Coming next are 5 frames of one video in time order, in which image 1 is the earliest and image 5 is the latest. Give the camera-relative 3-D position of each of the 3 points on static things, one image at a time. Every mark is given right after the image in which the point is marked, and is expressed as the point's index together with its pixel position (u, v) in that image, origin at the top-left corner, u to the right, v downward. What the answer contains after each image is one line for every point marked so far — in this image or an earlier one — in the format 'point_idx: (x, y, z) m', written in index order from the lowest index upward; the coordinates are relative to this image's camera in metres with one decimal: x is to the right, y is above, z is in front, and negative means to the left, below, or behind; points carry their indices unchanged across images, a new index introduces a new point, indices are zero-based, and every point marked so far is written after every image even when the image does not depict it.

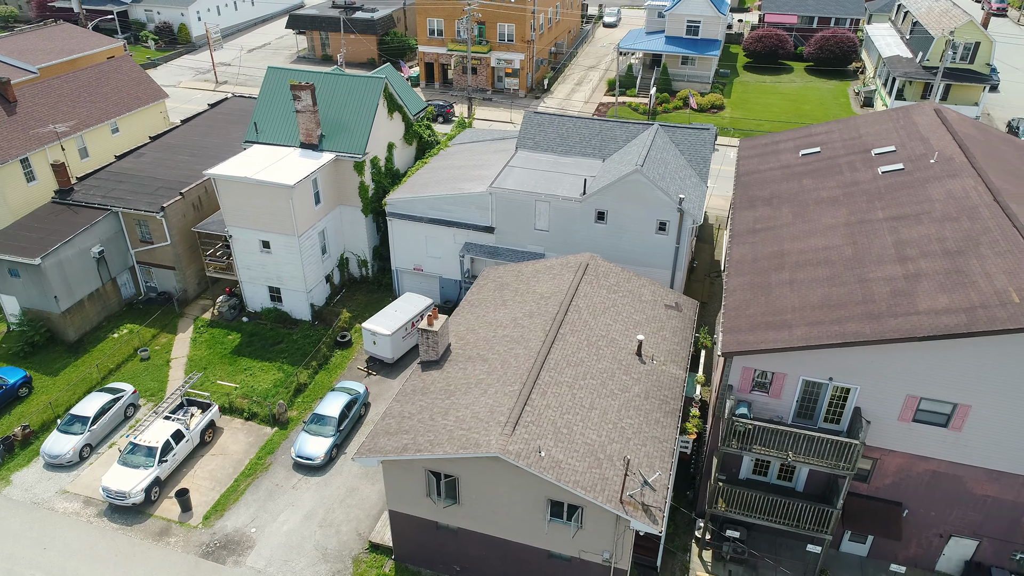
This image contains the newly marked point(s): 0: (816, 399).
0: (+8.1, -2.9, +19.0) m
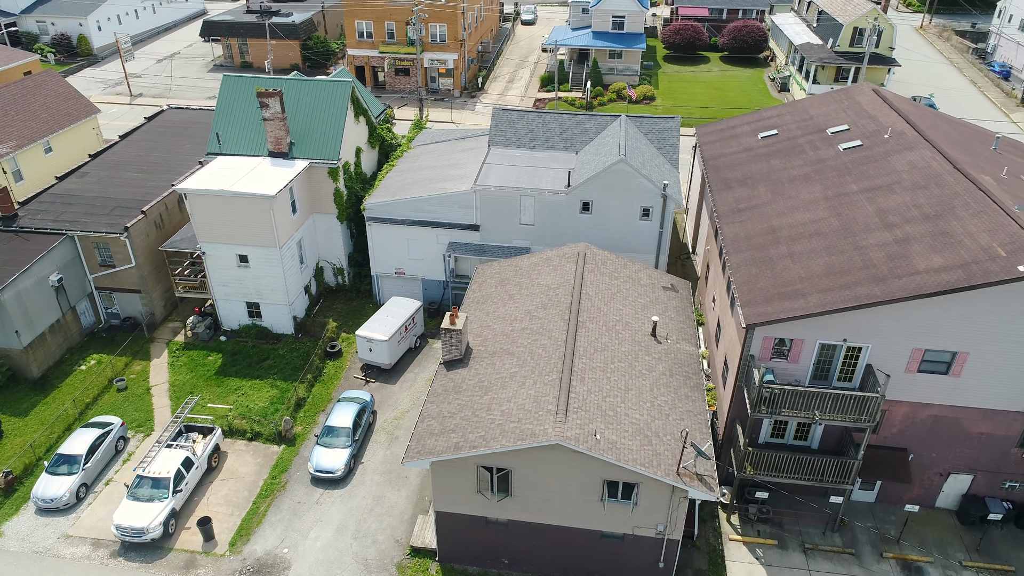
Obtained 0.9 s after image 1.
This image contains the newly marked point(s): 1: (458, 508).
0: (+9.1, -2.1, +20.5) m
1: (-1.5, -6.0, +19.5) m
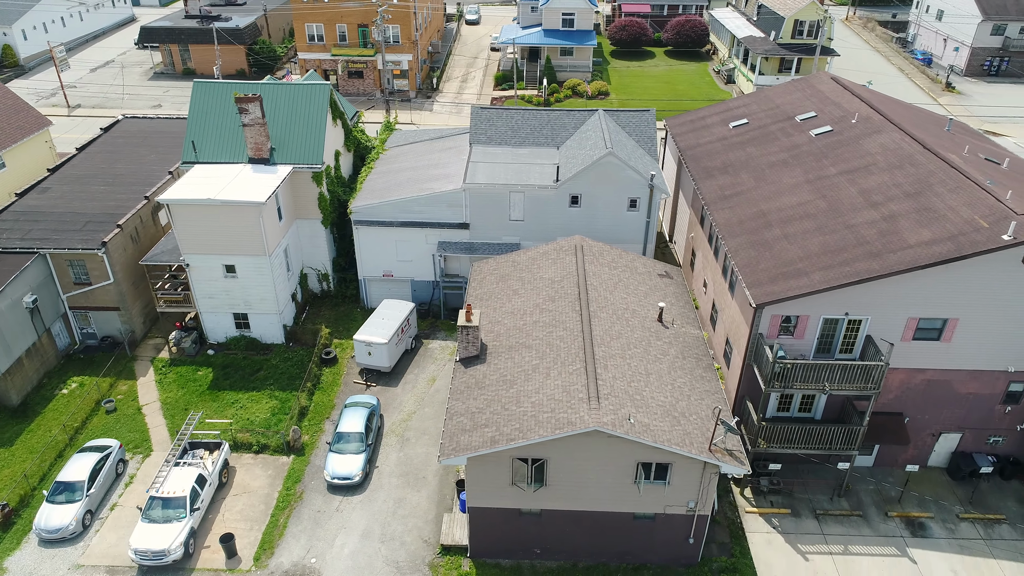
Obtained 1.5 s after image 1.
0: (+9.7, -1.4, +21.6) m
1: (-0.5, -5.9, +19.7) m
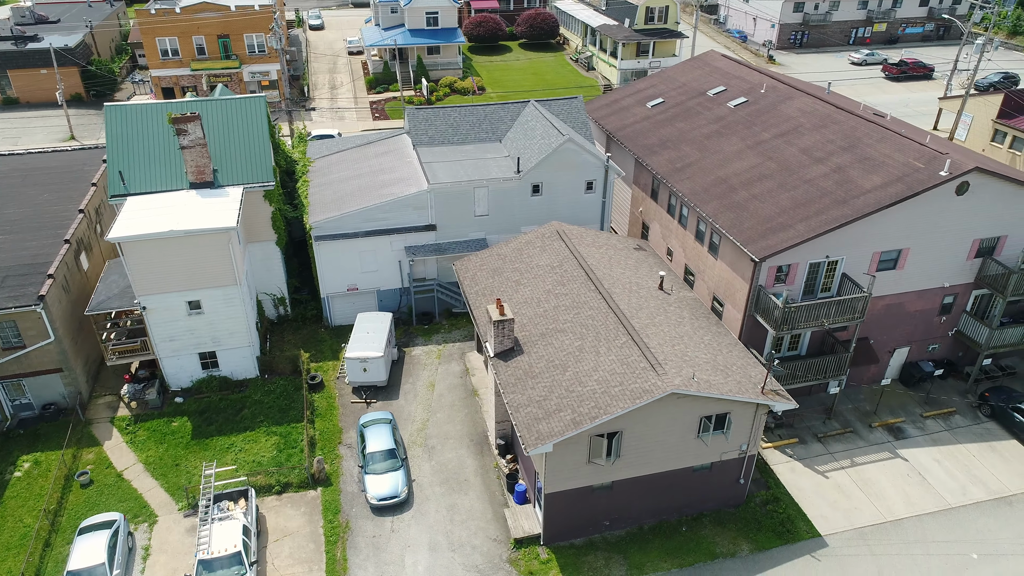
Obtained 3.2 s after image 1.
0: (+10.3, +0.4, +24.4) m
1: (+1.6, -5.5, +20.1) m
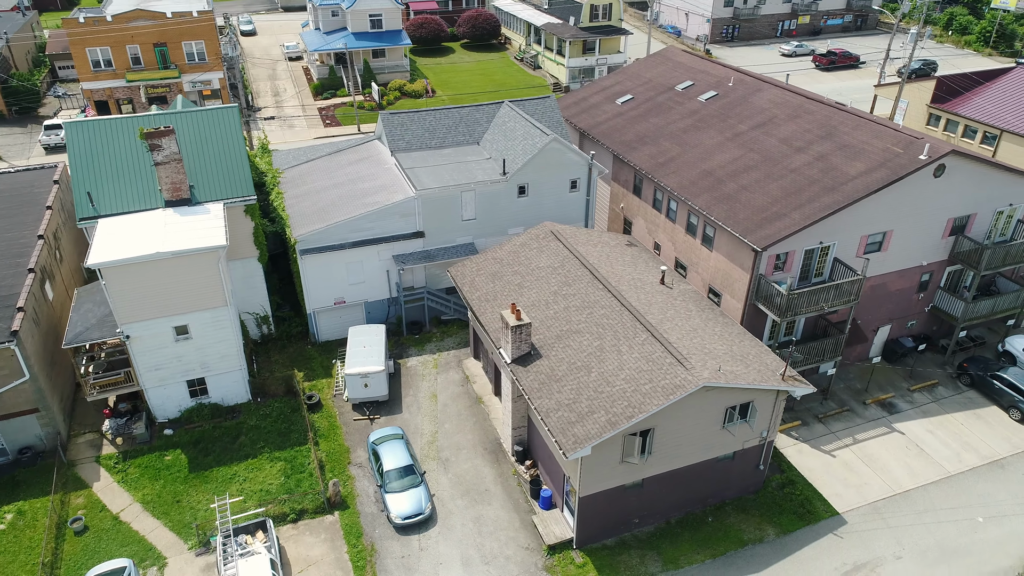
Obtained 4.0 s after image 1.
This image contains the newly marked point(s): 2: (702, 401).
0: (+10.4, +0.9, +25.1) m
1: (+2.5, -5.5, +20.0) m
2: (+5.2, -3.1, +19.8) m
